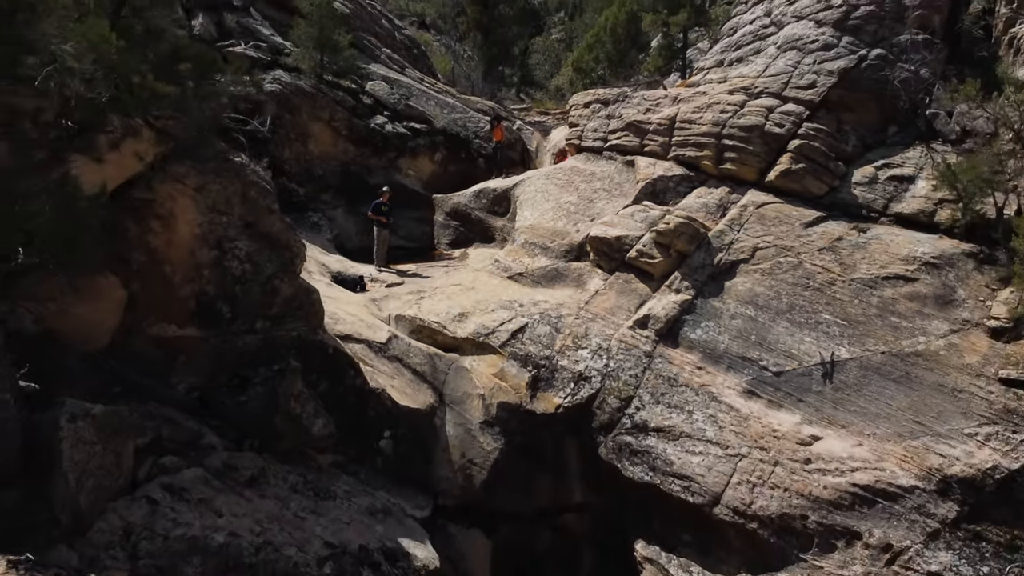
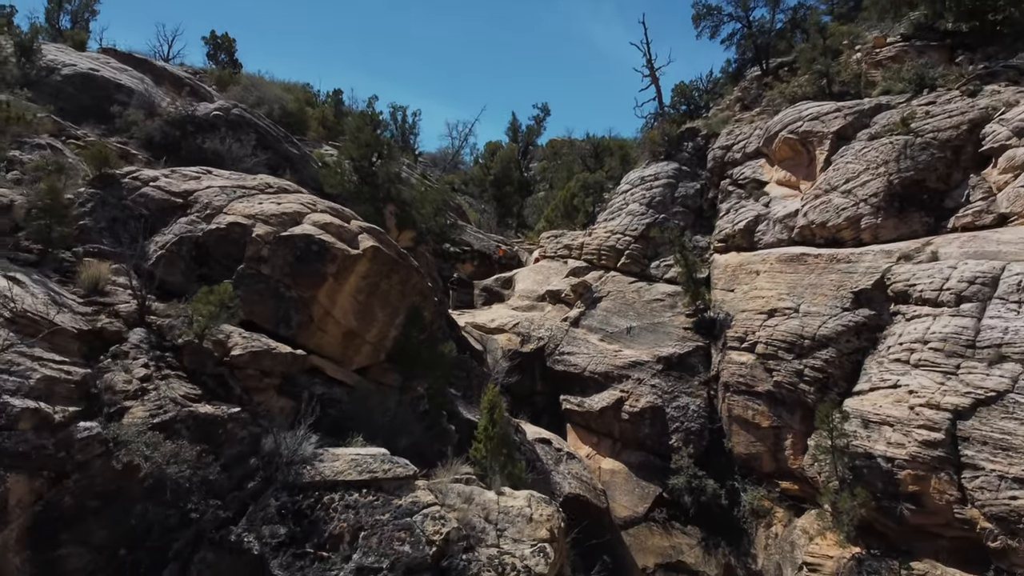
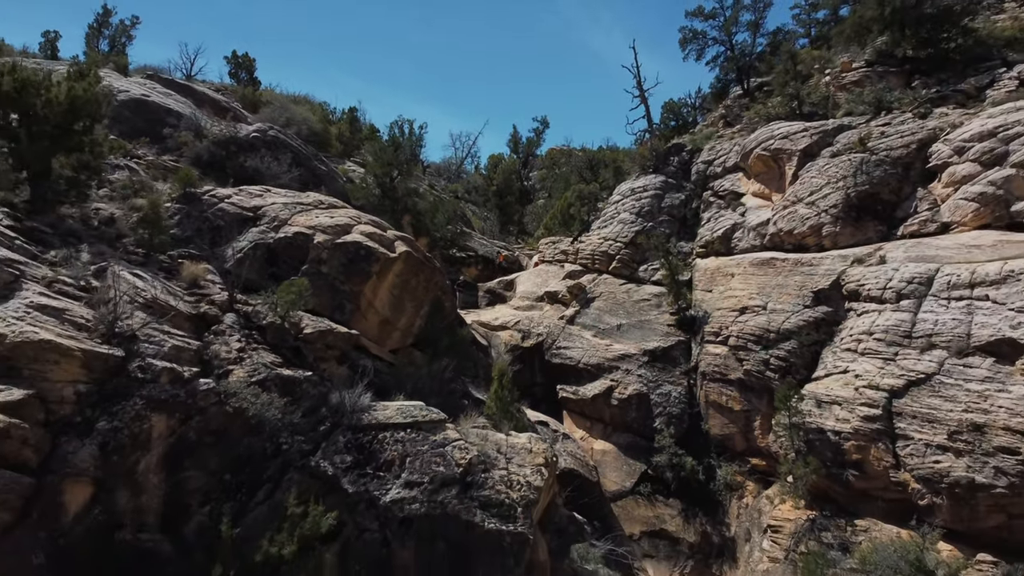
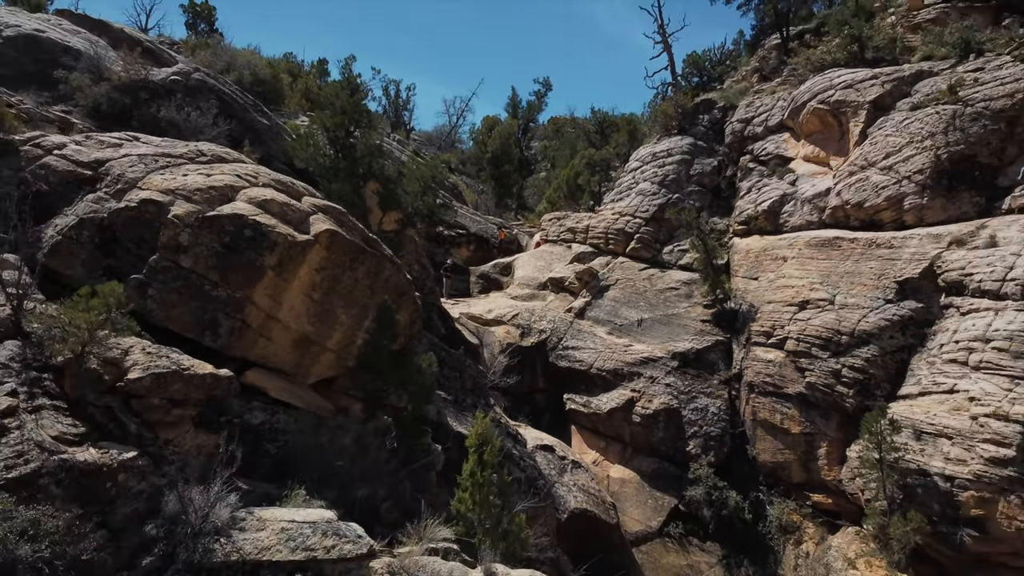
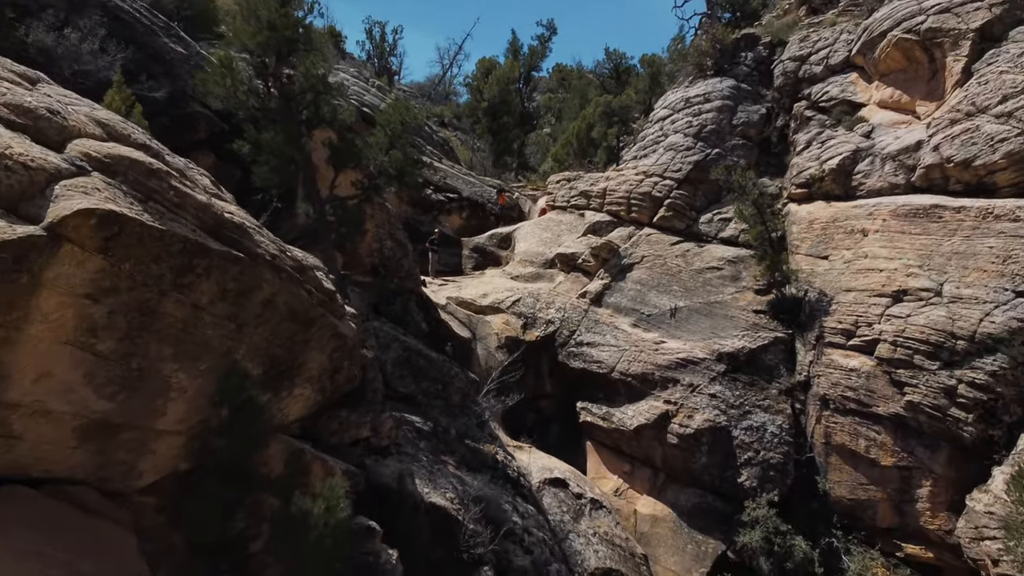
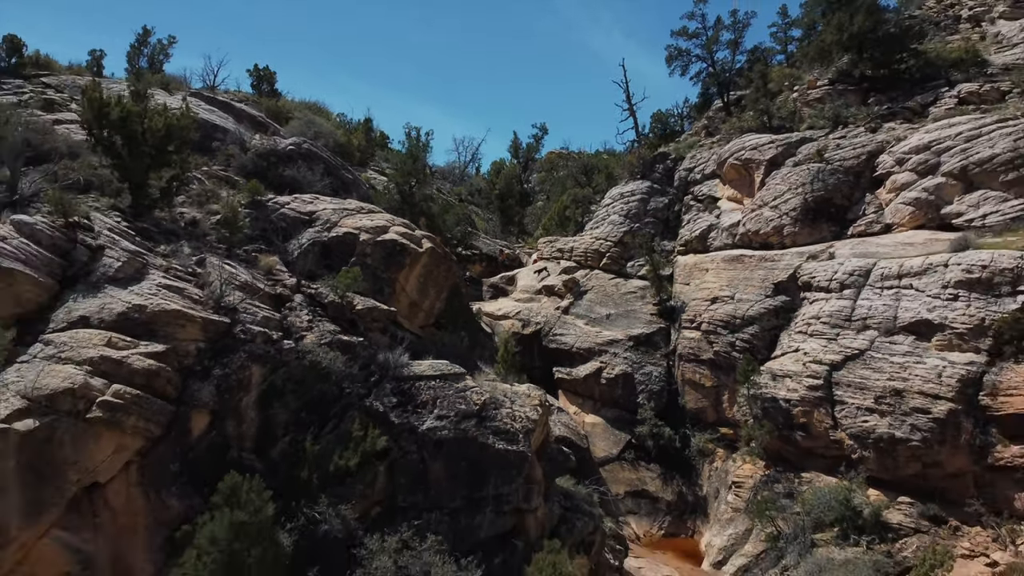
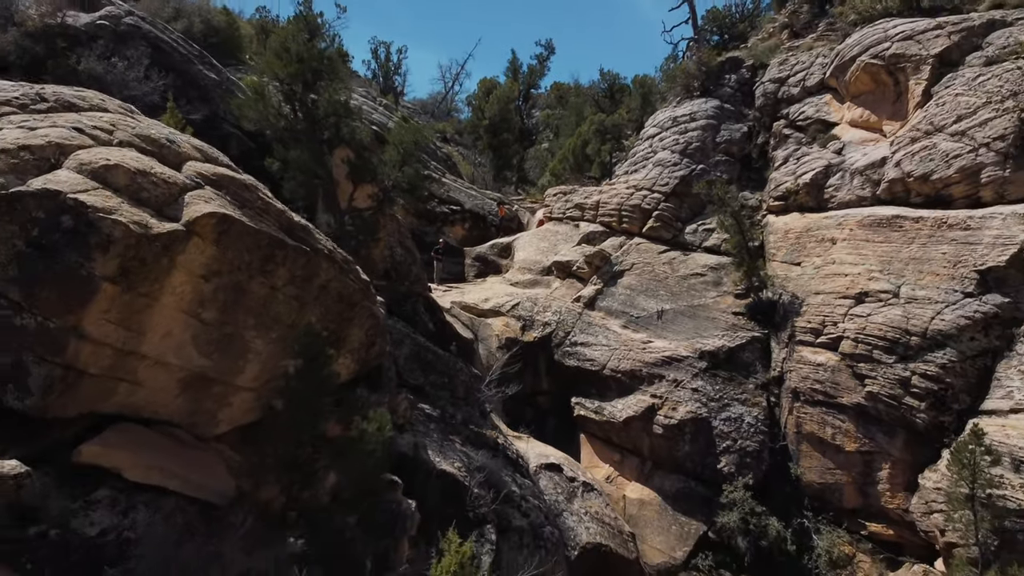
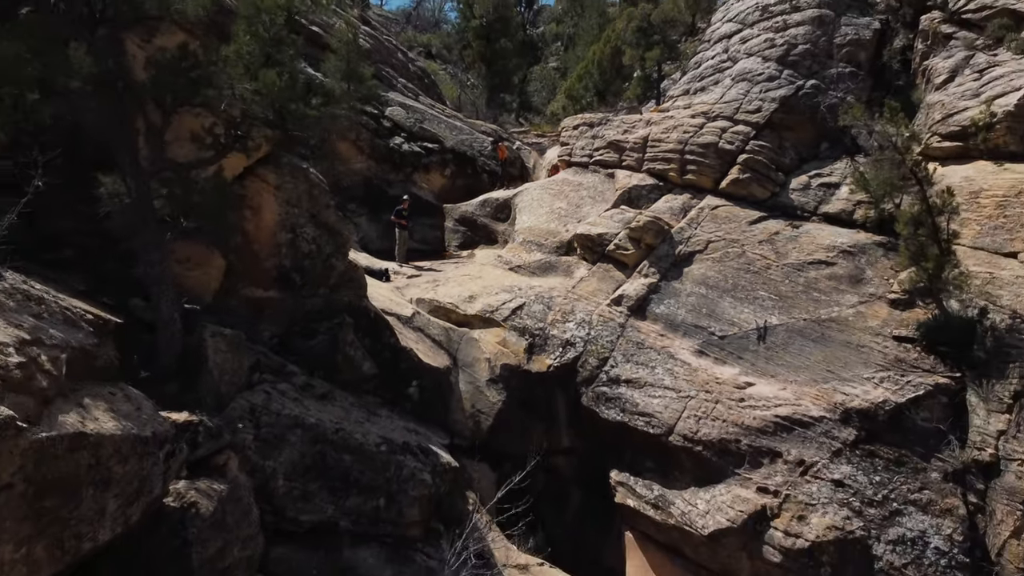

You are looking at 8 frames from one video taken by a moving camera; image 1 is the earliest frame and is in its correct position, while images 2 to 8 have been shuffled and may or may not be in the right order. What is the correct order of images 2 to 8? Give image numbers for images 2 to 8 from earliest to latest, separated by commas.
8, 5, 7, 4, 2, 3, 6
